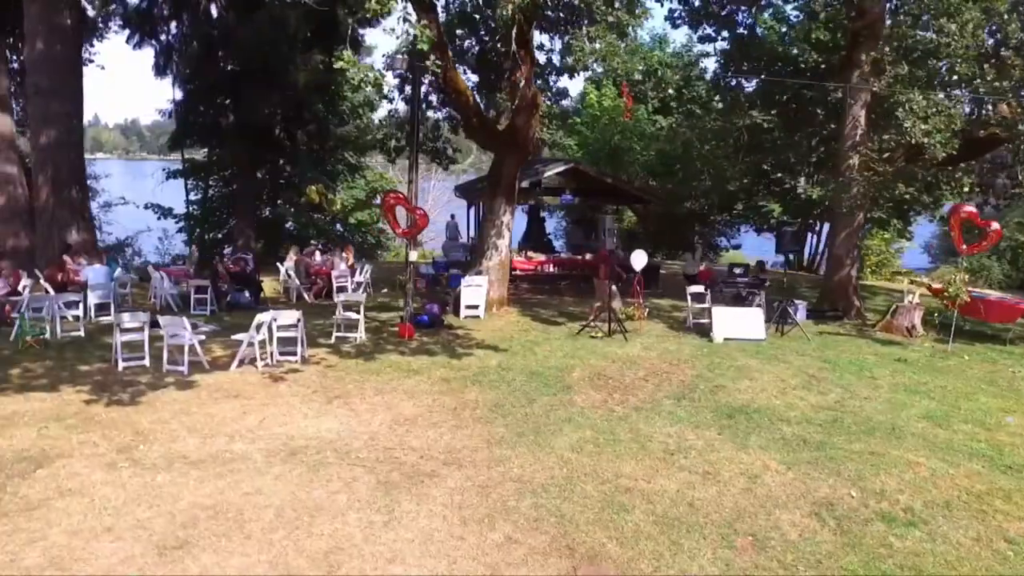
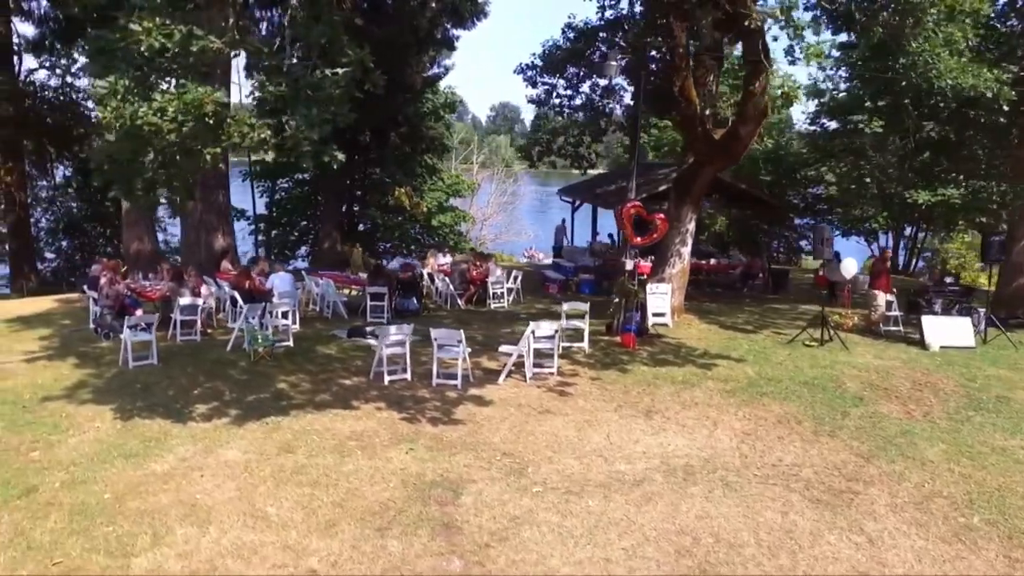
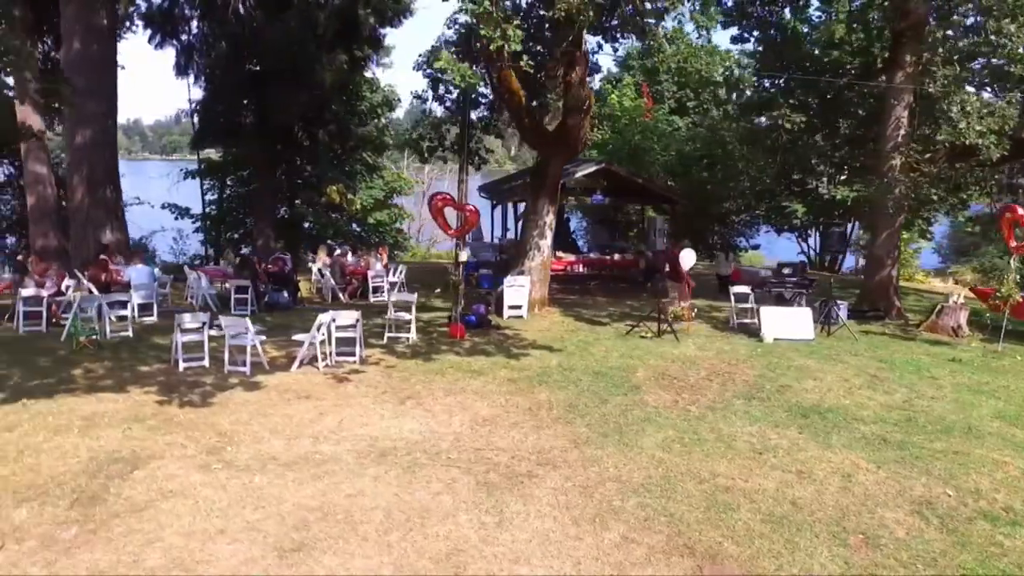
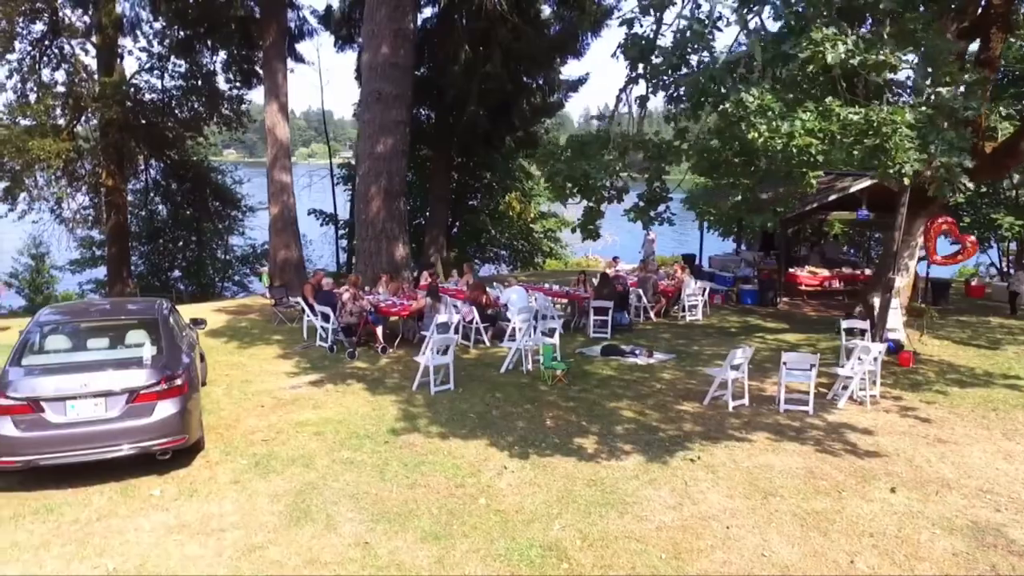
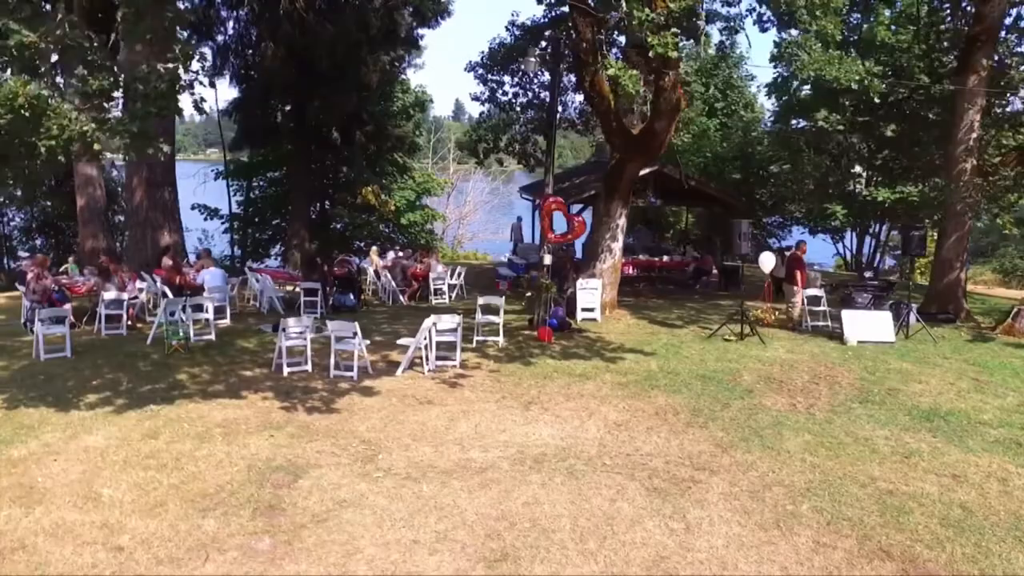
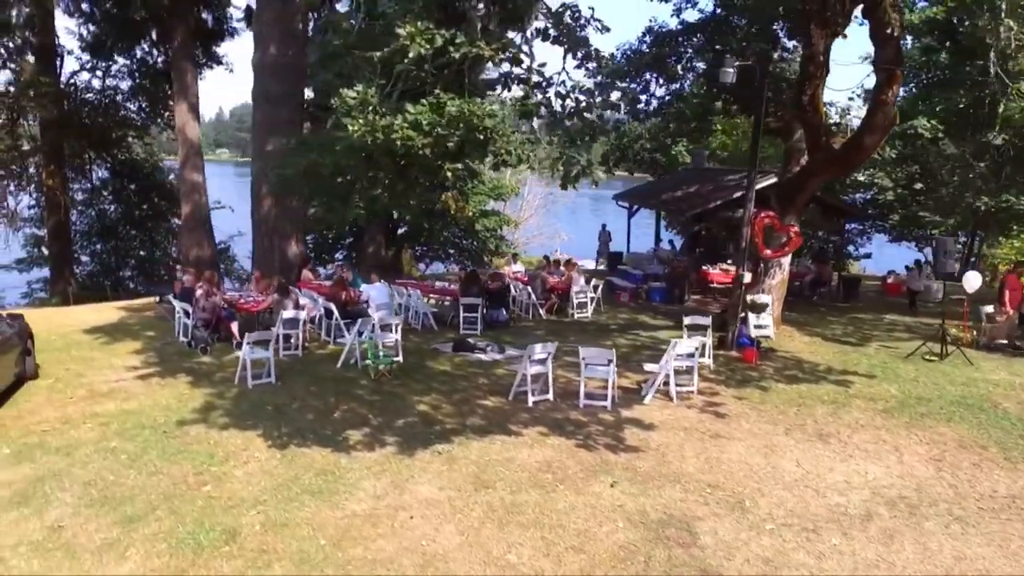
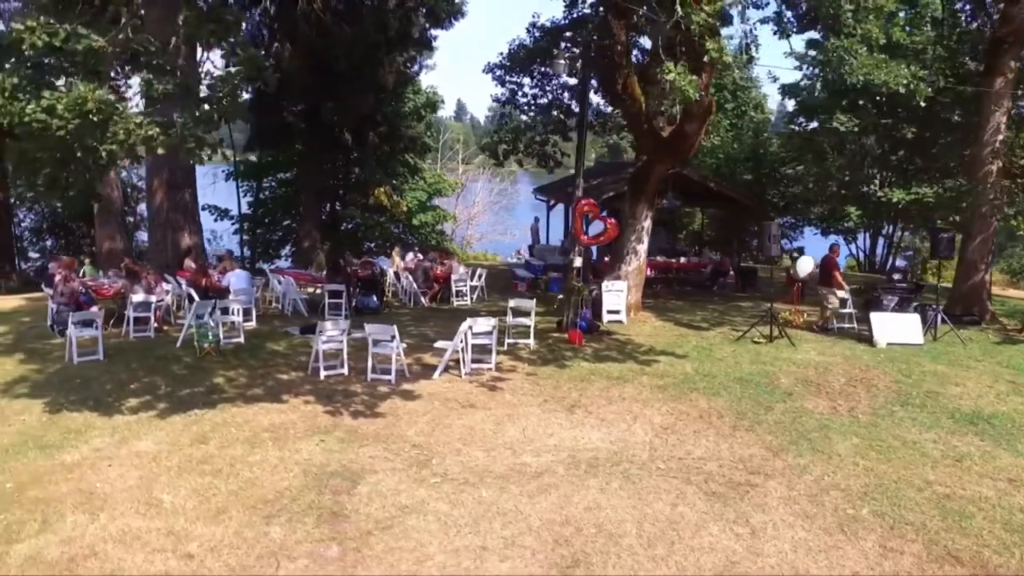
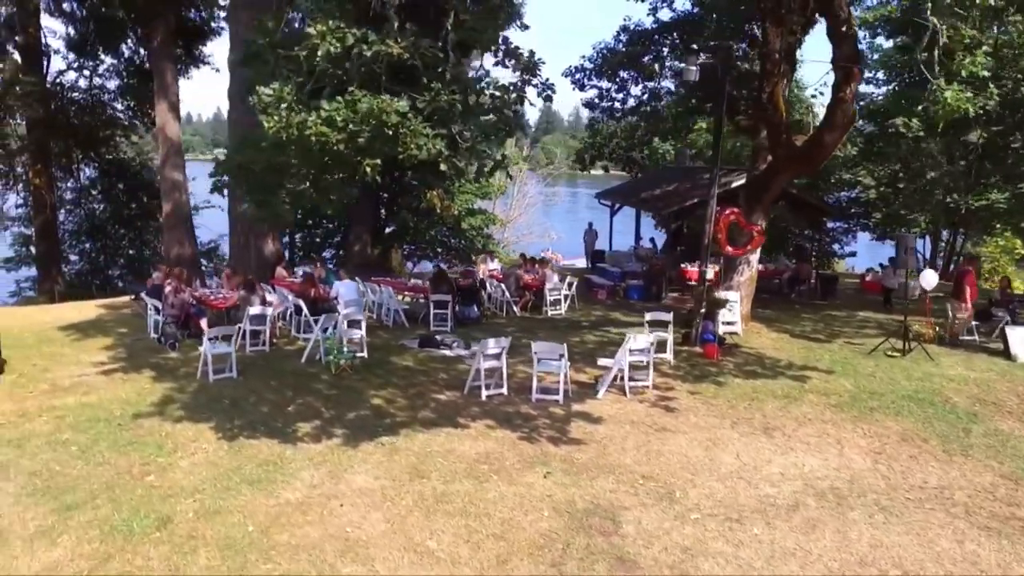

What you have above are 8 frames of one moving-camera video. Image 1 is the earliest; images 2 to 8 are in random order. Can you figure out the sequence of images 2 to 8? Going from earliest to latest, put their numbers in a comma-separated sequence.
3, 5, 7, 2, 8, 6, 4
